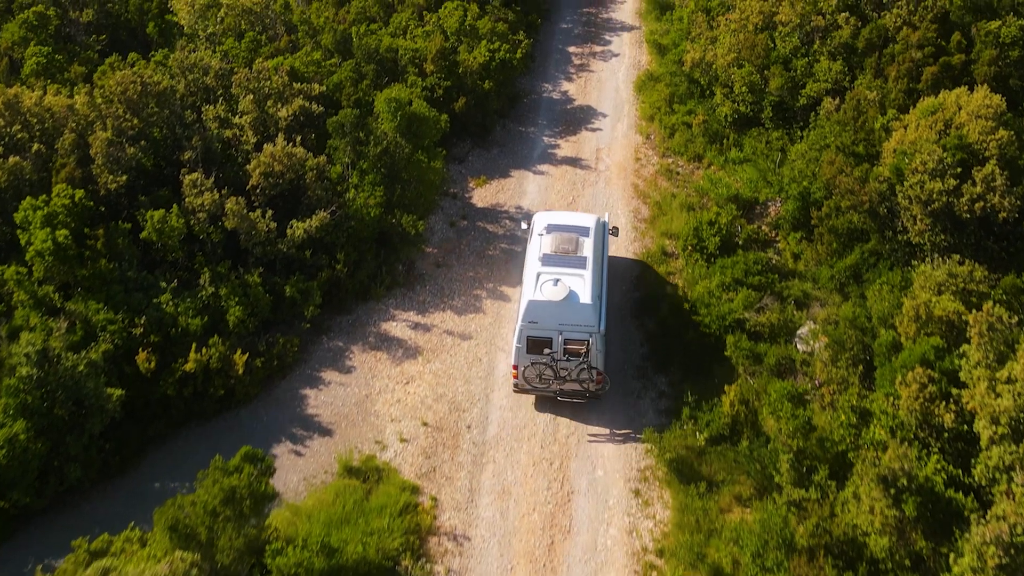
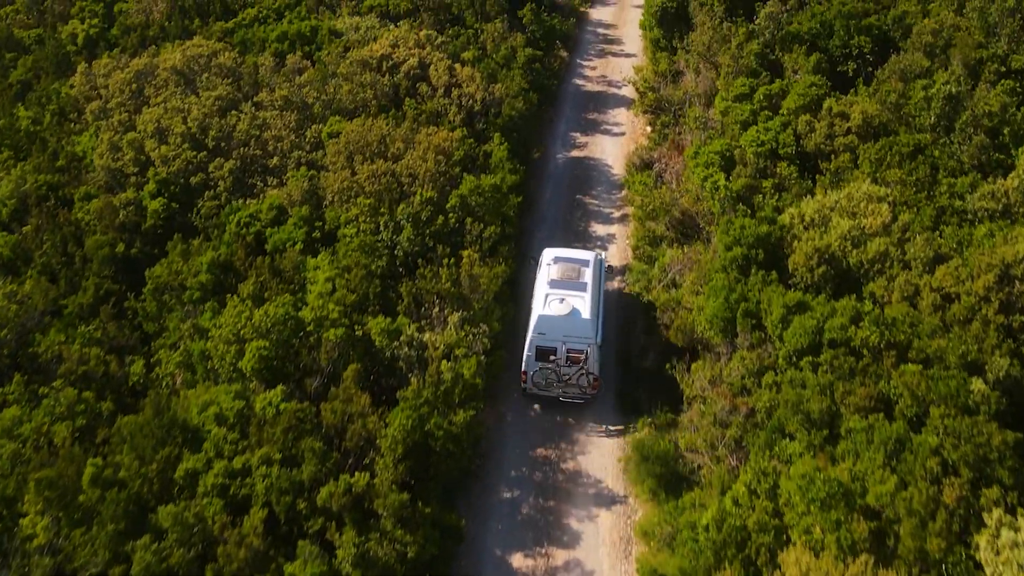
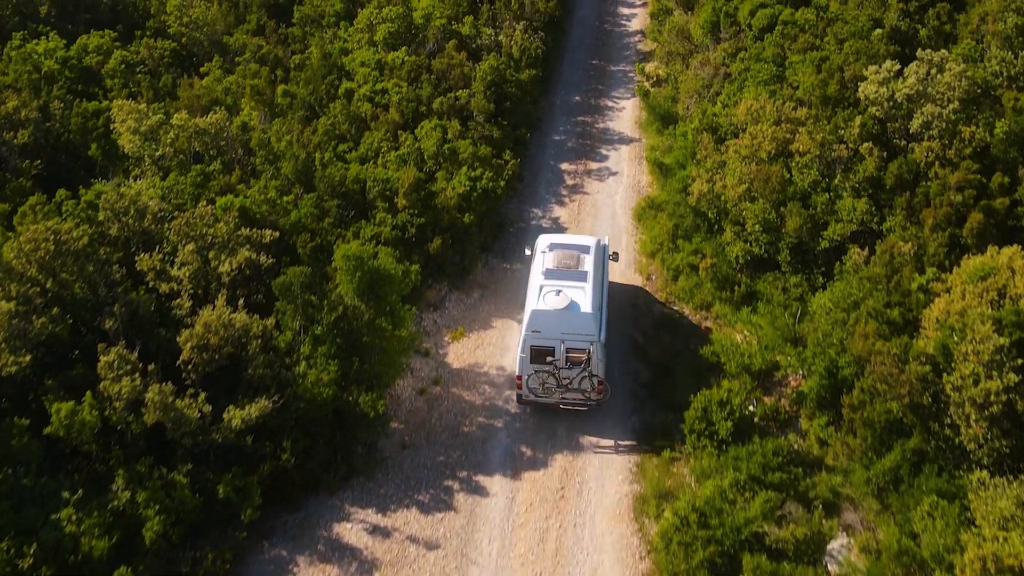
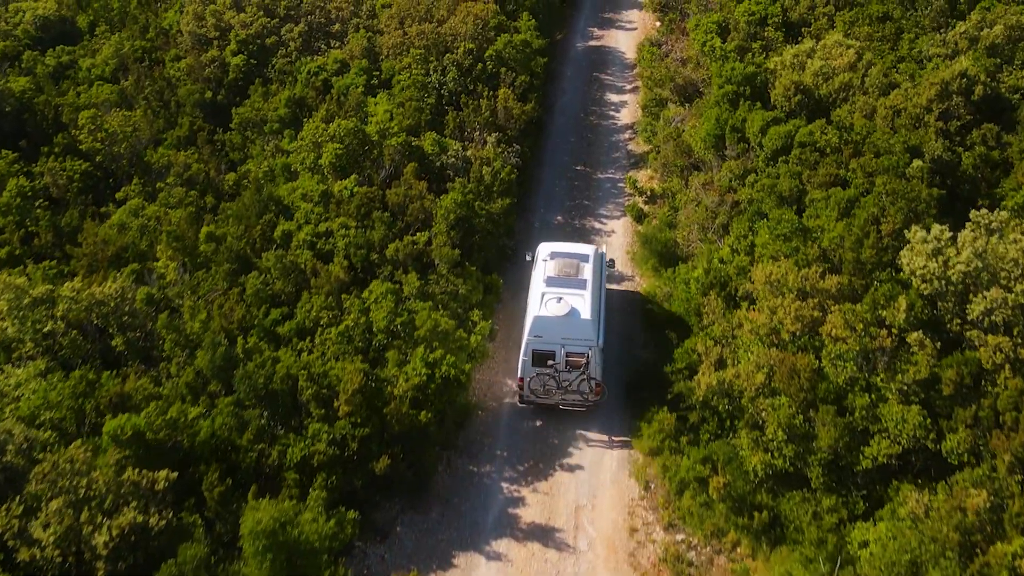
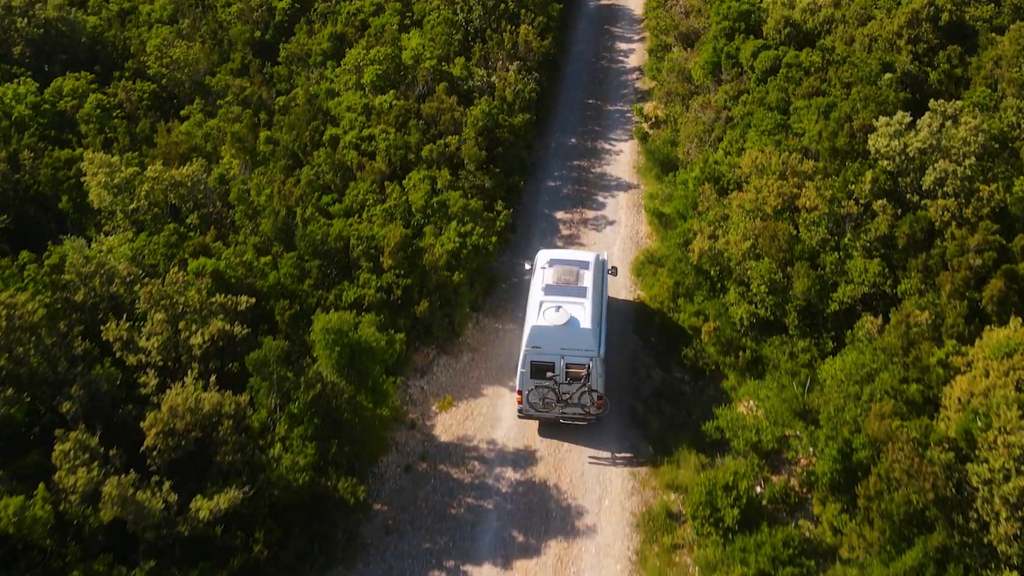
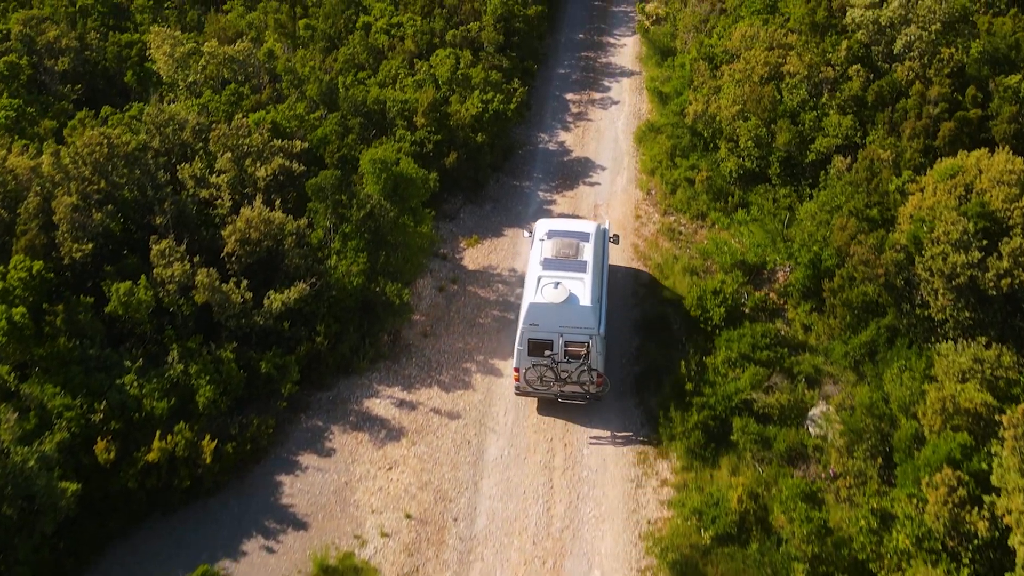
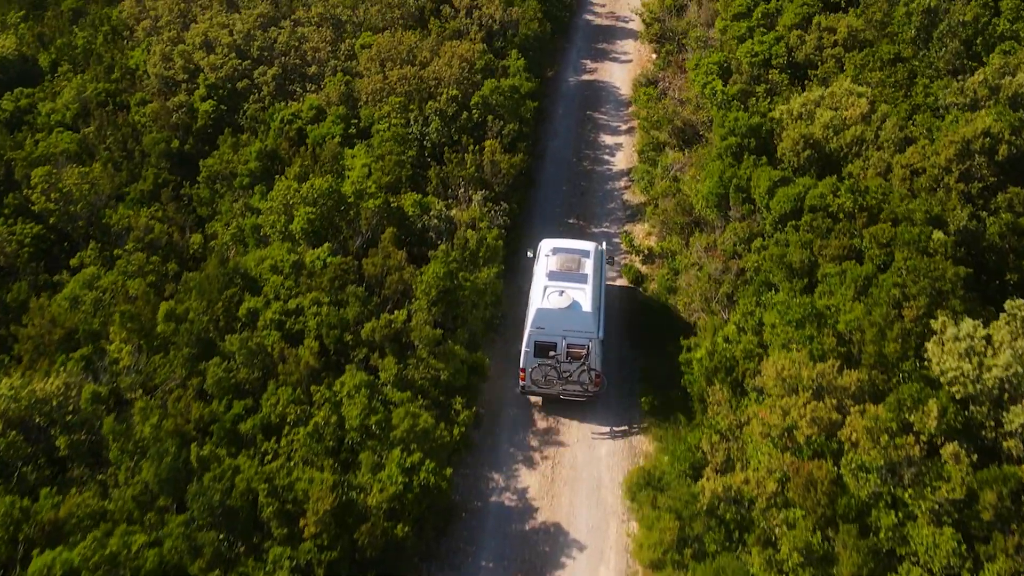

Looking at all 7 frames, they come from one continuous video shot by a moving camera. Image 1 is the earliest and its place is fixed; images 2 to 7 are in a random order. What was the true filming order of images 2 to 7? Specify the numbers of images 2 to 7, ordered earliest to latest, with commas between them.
6, 3, 5, 4, 7, 2
